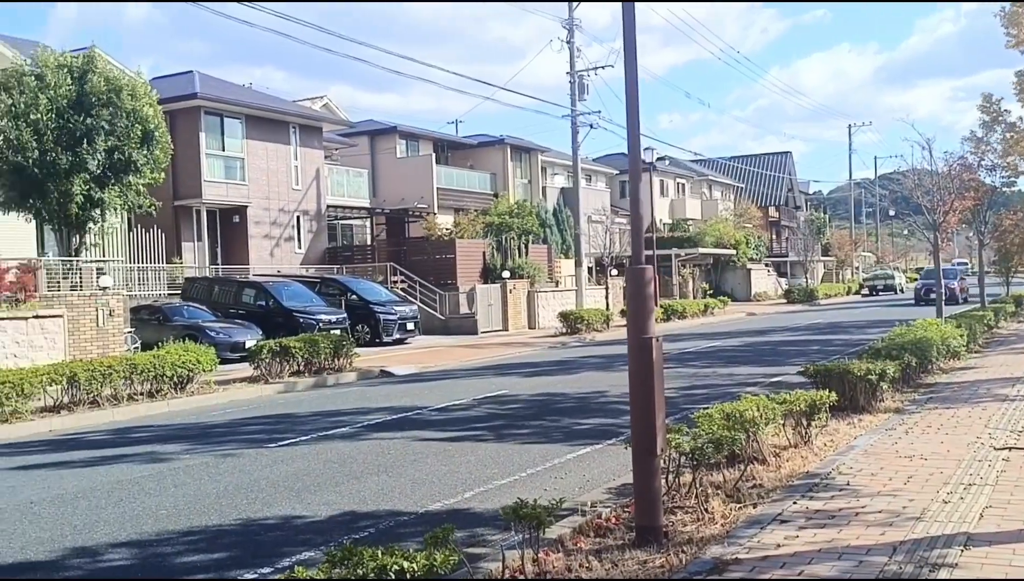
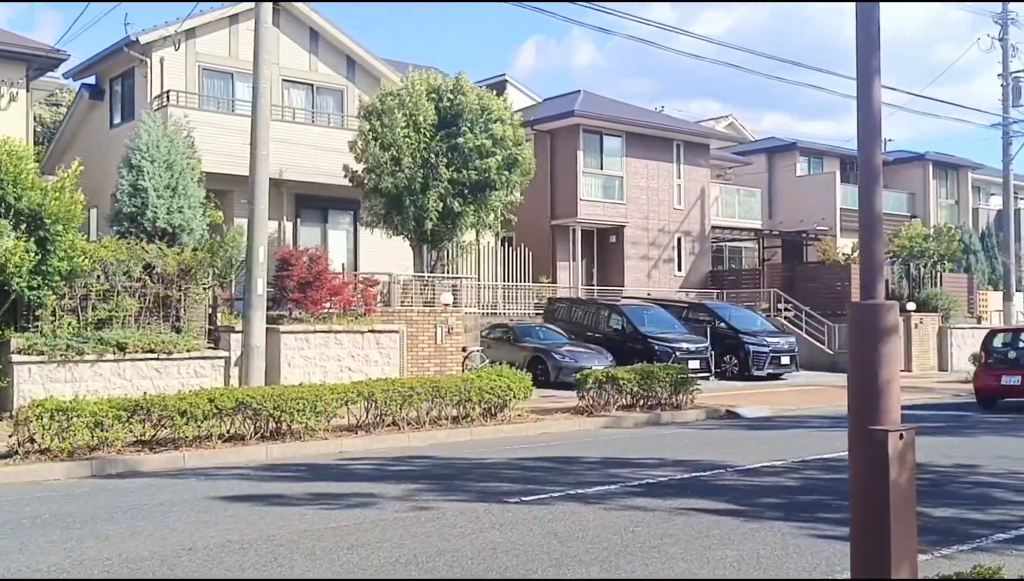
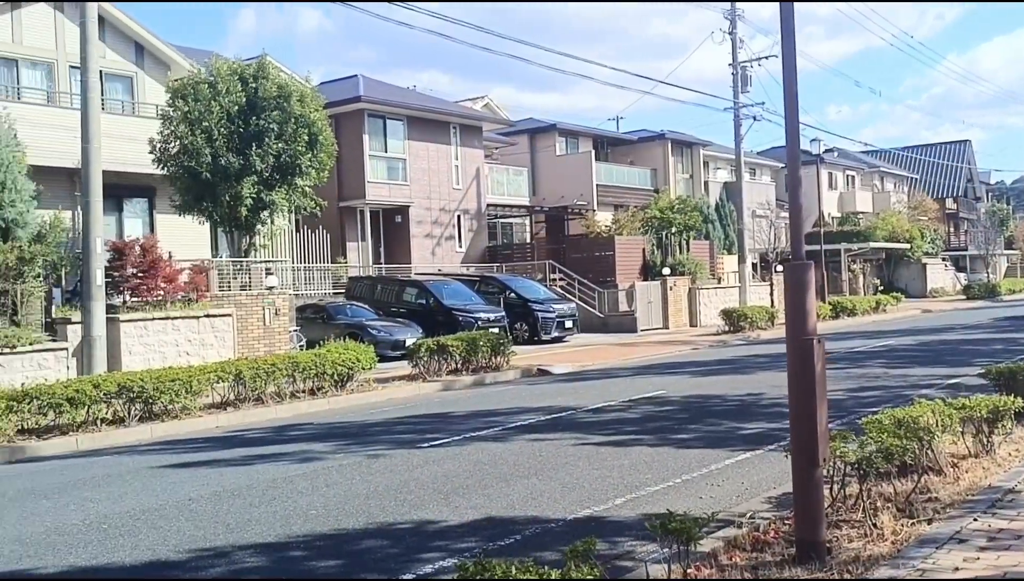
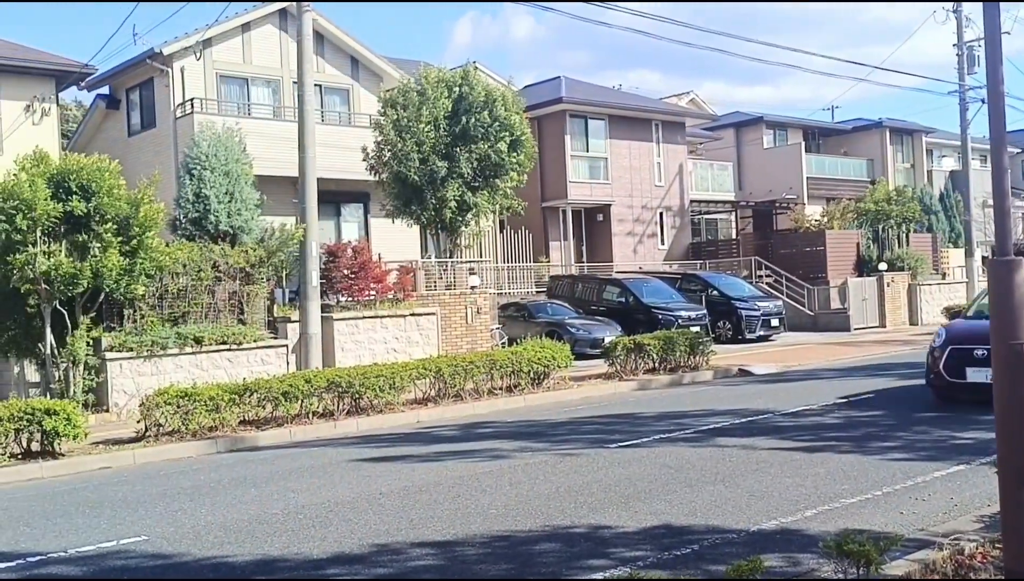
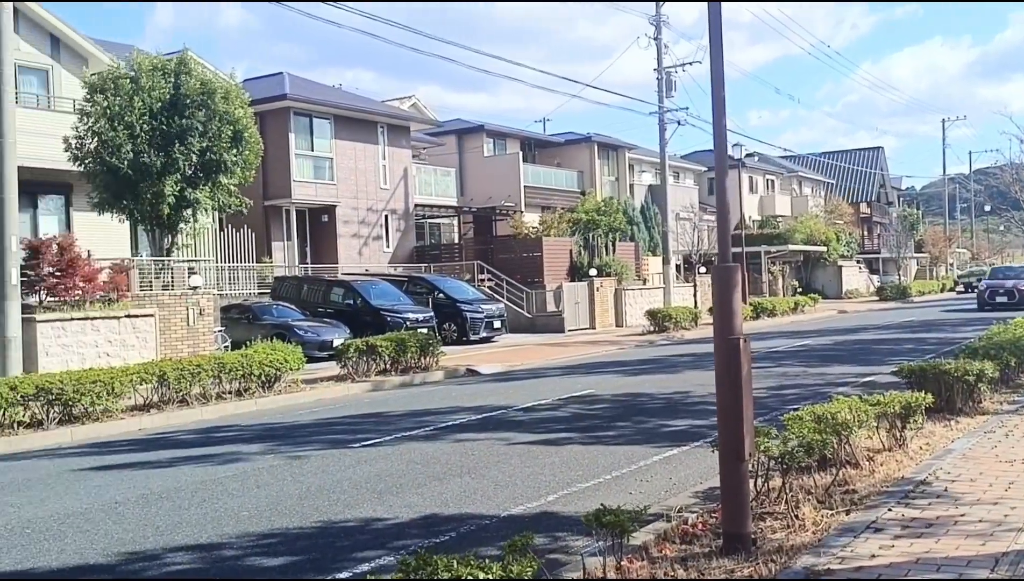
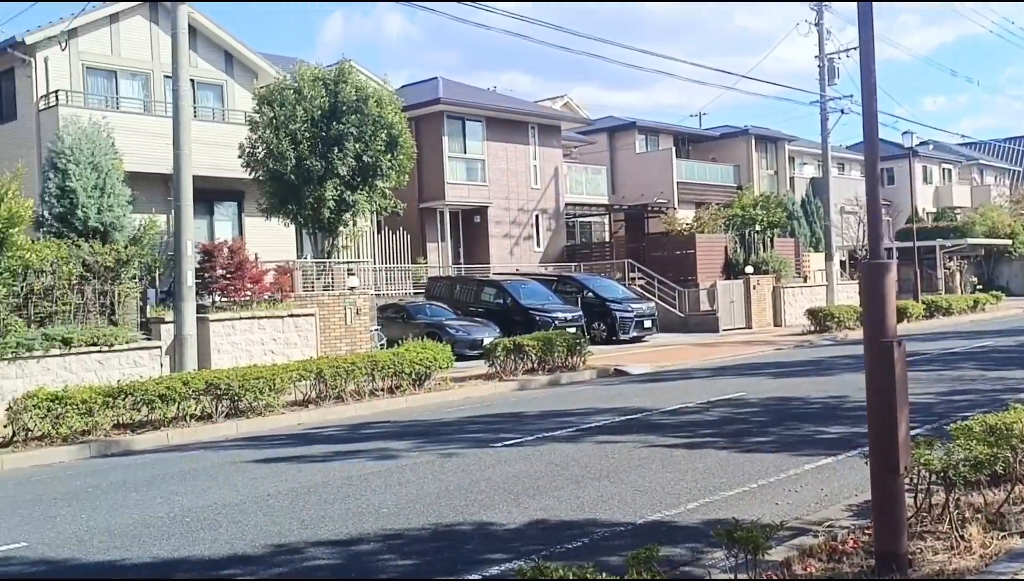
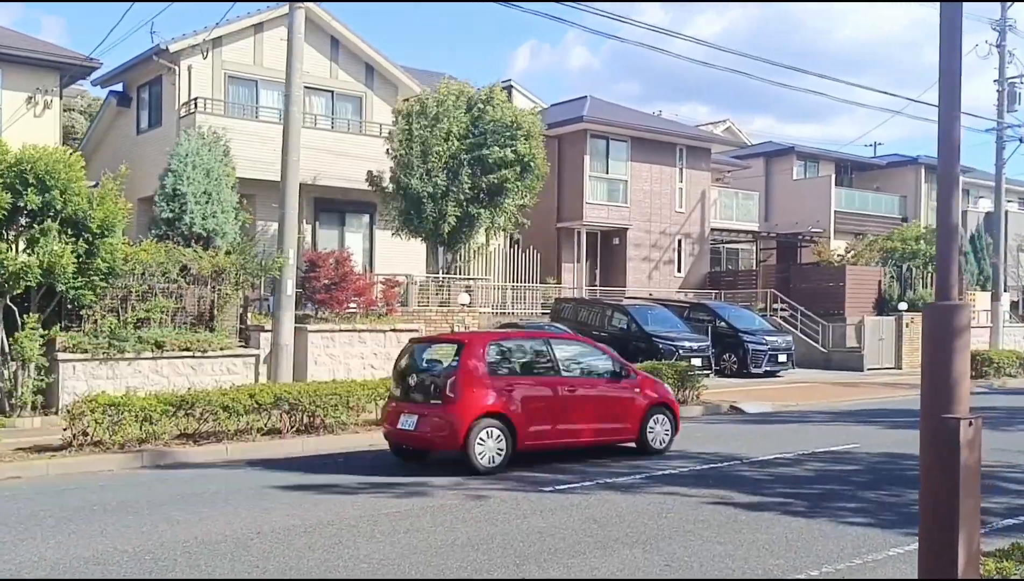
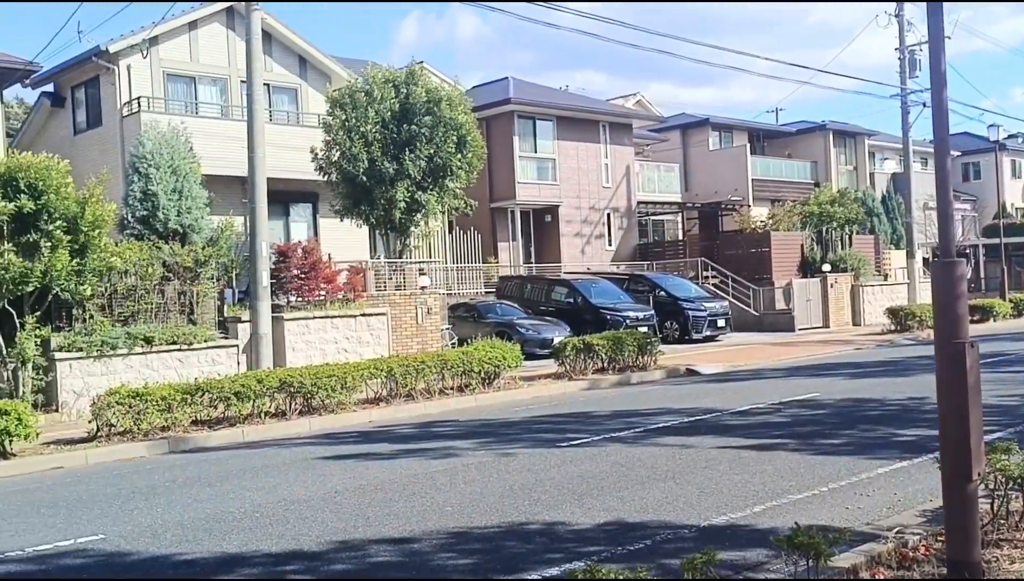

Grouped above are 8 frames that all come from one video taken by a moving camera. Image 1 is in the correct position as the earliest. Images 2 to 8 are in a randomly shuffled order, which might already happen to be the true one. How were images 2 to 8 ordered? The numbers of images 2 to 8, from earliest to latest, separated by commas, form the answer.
5, 3, 6, 8, 4, 7, 2
